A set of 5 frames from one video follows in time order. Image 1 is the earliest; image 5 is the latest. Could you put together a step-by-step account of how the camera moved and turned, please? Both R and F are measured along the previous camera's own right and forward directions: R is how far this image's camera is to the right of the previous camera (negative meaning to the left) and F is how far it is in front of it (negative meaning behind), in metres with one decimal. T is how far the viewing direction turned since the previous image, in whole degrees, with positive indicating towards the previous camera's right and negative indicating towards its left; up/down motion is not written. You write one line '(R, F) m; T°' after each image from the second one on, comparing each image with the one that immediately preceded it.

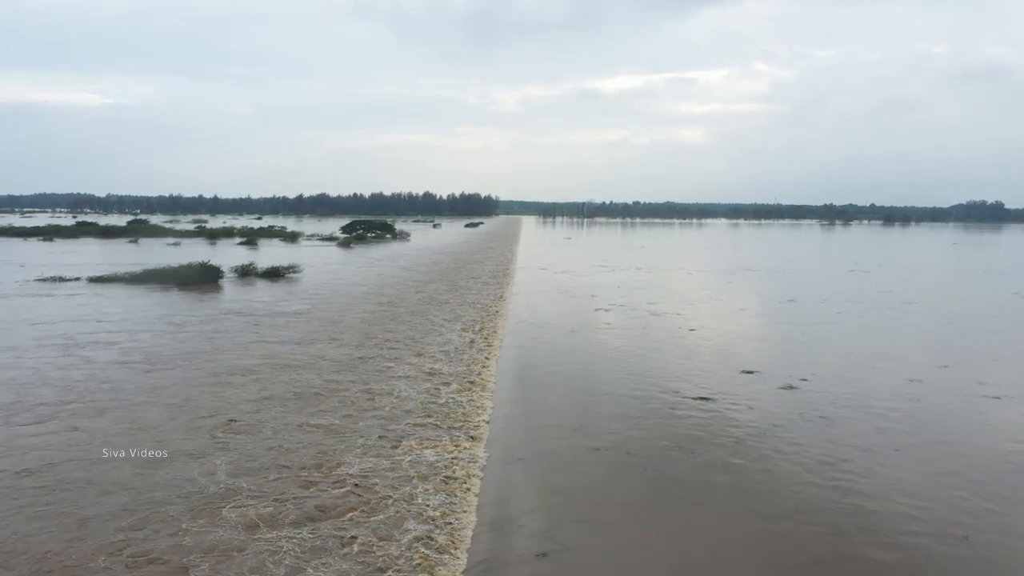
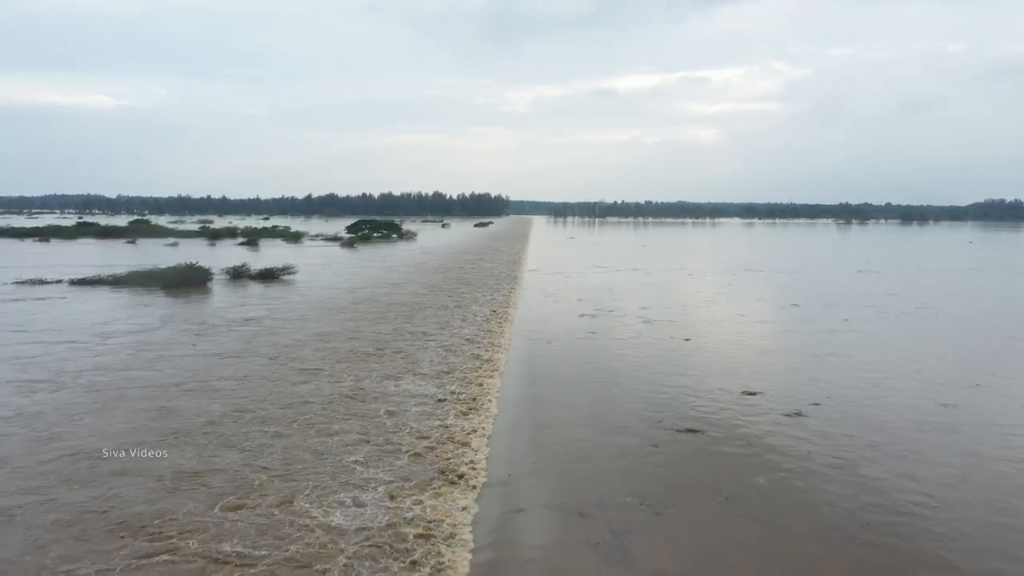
(+0.5, +1.0) m; -1°
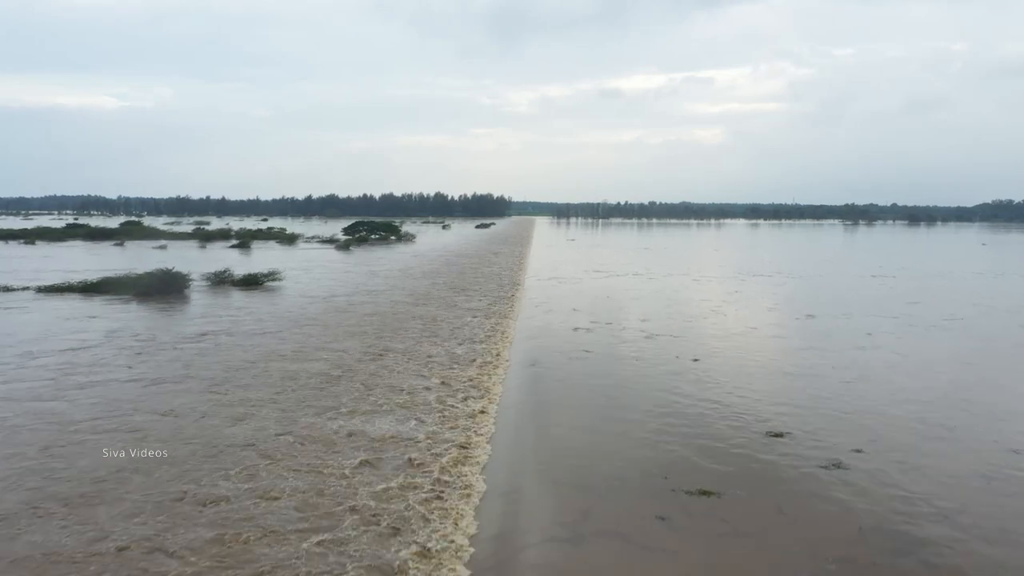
(+0.3, +1.3) m; 0°
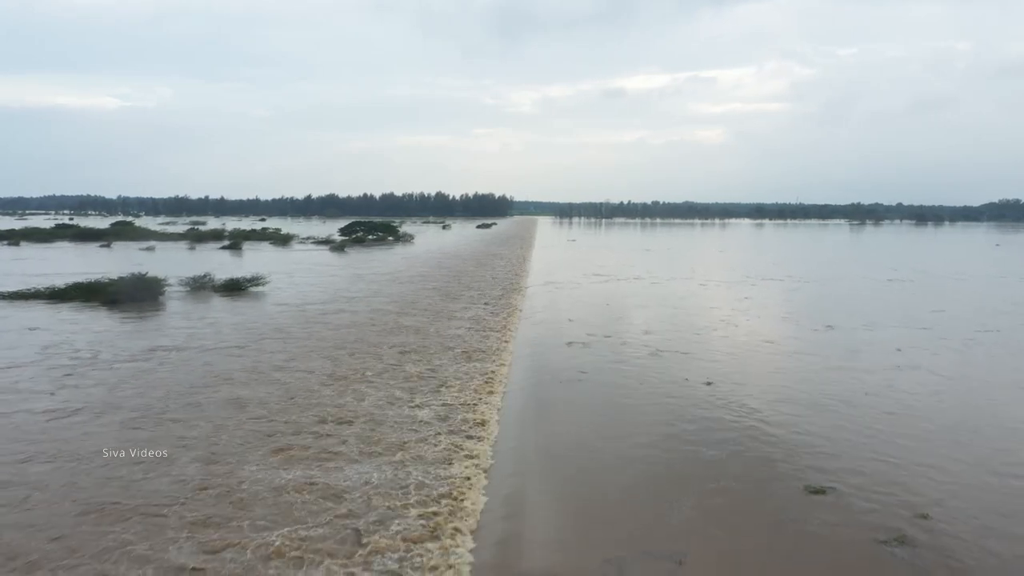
(+0.3, +1.4) m; 0°
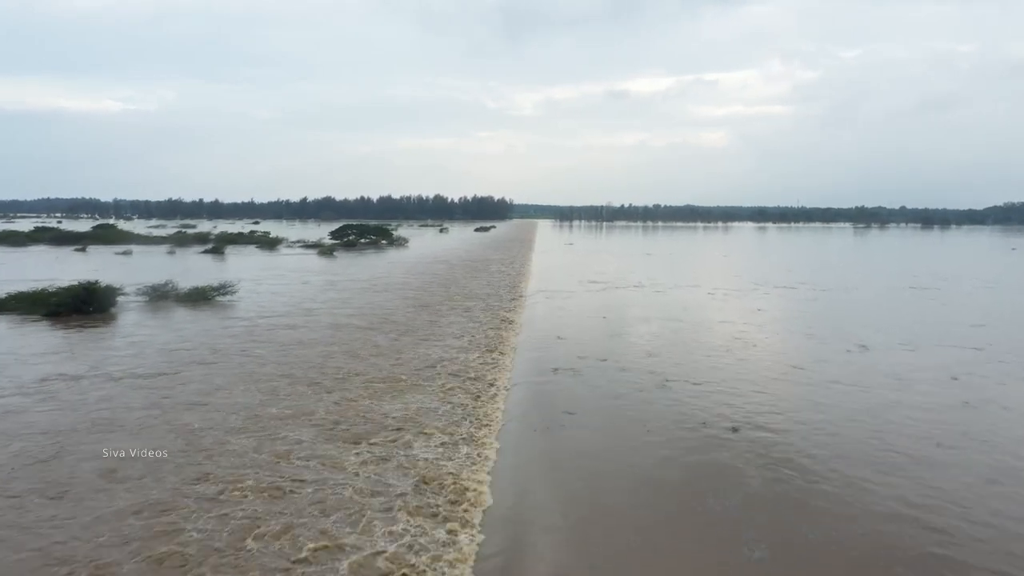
(+0.4, +2.0) m; 0°
